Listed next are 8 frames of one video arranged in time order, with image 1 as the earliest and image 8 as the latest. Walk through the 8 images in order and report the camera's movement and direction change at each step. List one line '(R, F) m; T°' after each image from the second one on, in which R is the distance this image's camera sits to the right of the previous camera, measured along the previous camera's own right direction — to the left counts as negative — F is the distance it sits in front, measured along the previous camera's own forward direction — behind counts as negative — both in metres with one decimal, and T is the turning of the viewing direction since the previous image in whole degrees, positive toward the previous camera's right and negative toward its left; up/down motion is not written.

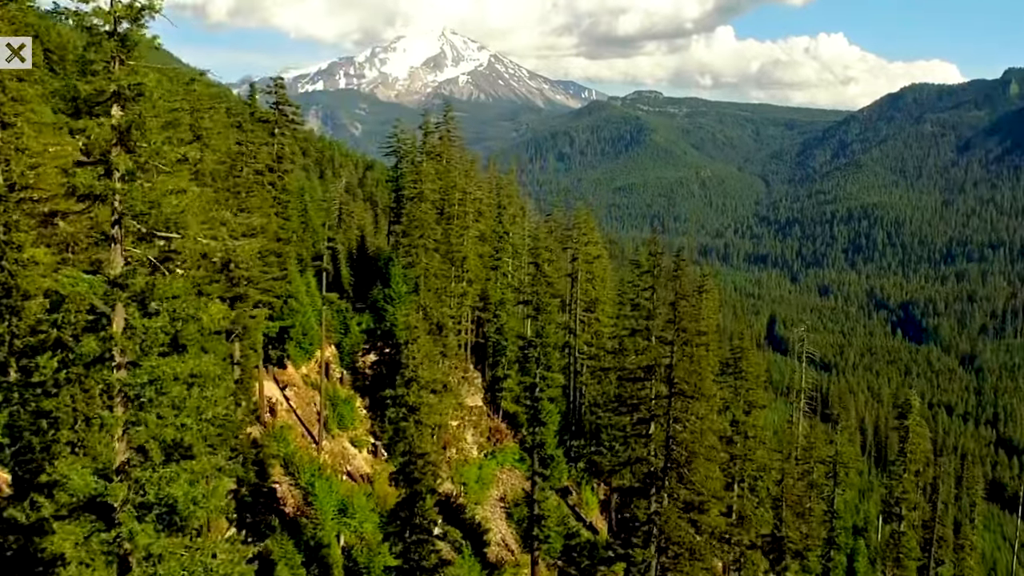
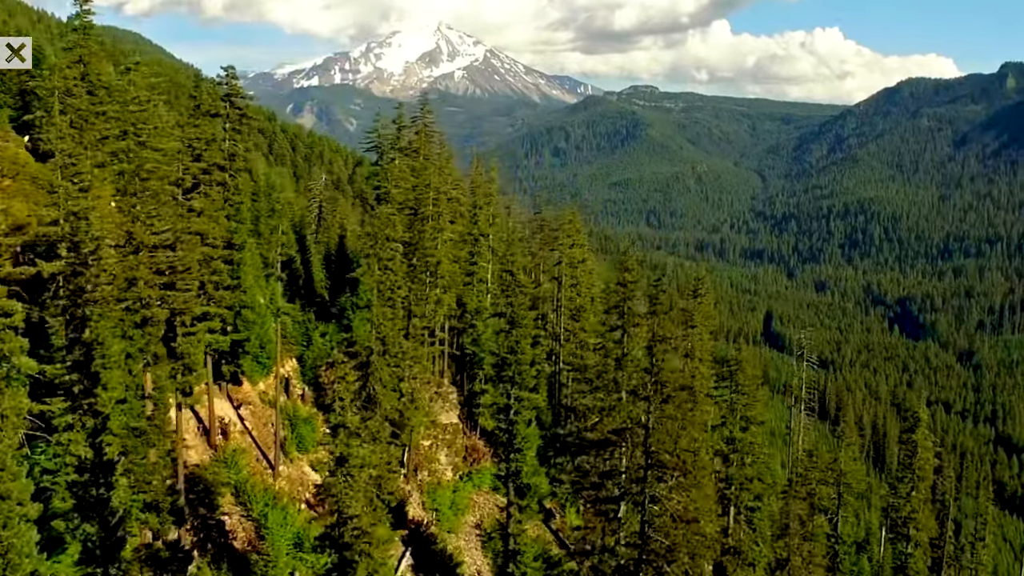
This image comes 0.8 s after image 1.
(+0.8, +4.1) m; 0°
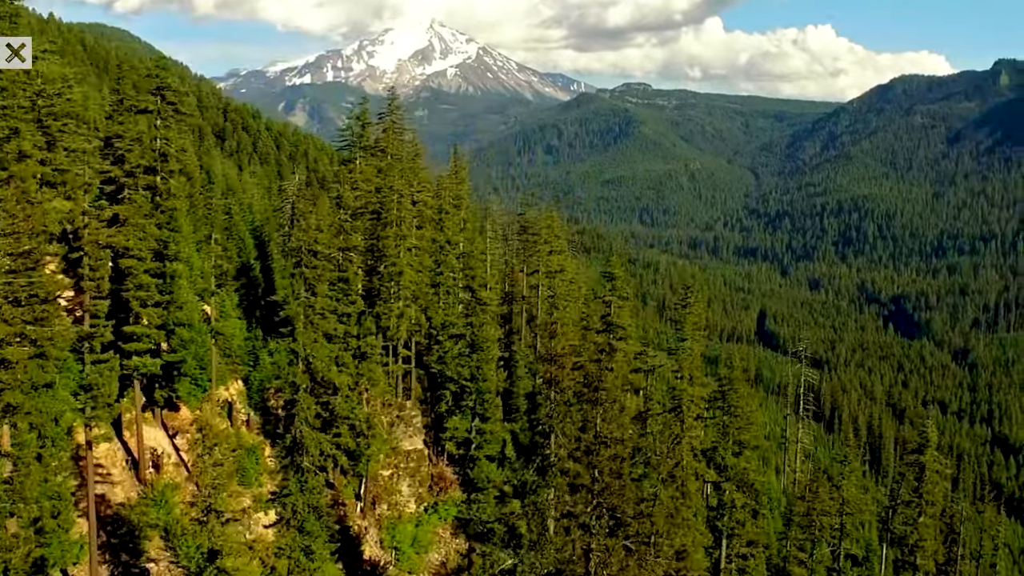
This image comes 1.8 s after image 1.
(+1.0, +4.5) m; 0°
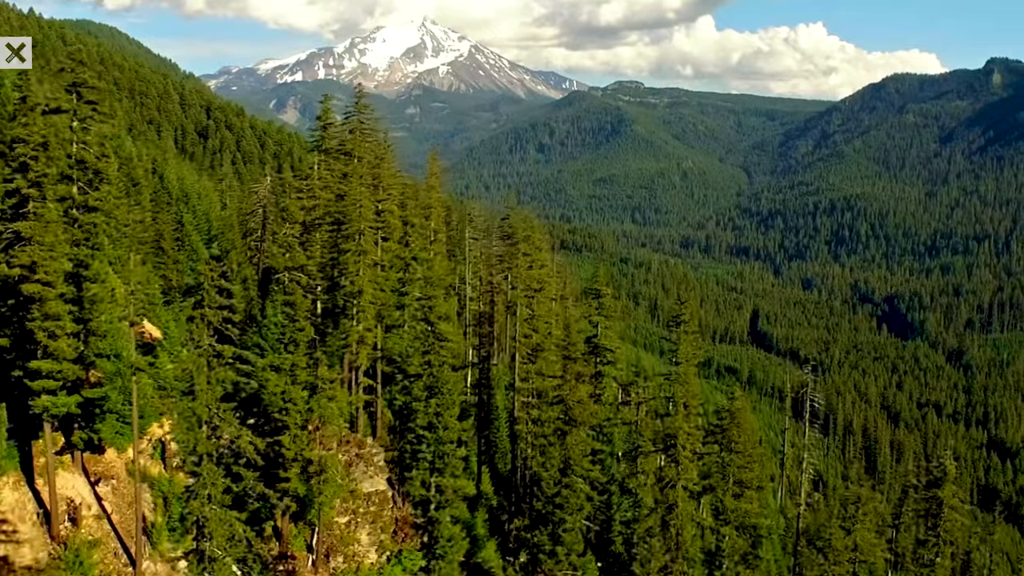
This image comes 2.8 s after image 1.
(+0.6, +4.9) m; 0°
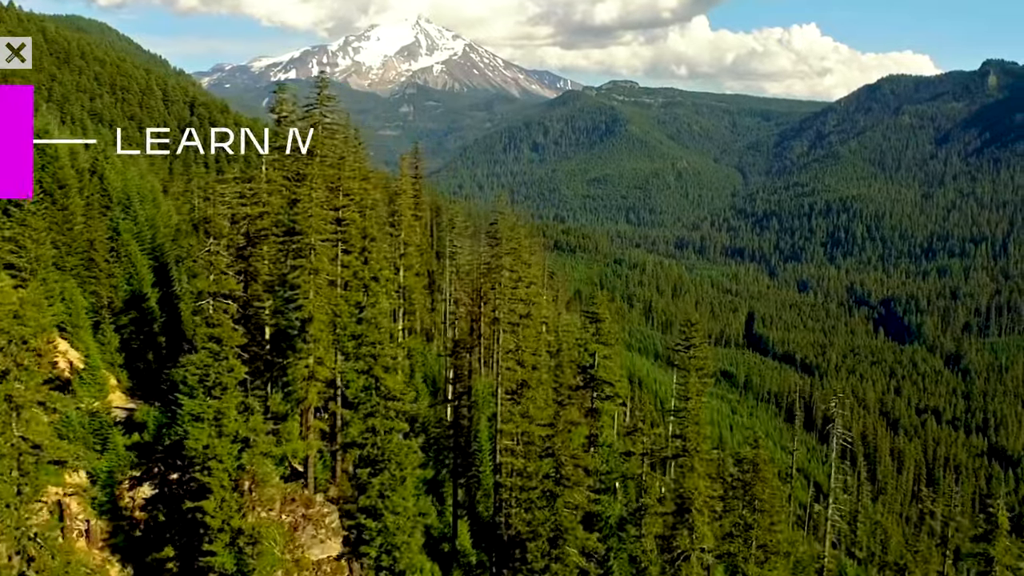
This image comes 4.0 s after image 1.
(+0.4, +6.8) m; 0°
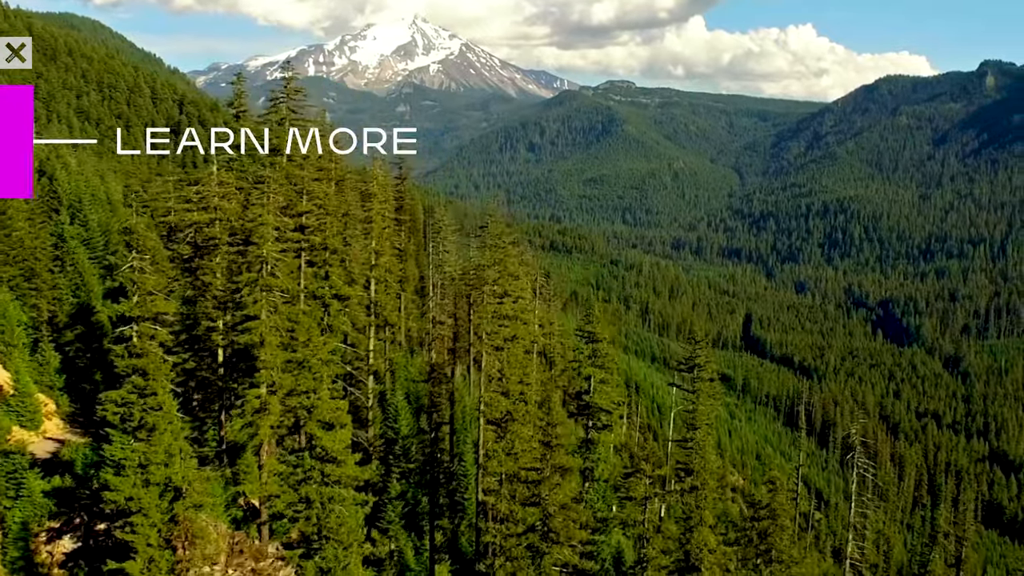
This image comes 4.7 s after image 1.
(+0.4, +4.4) m; 0°
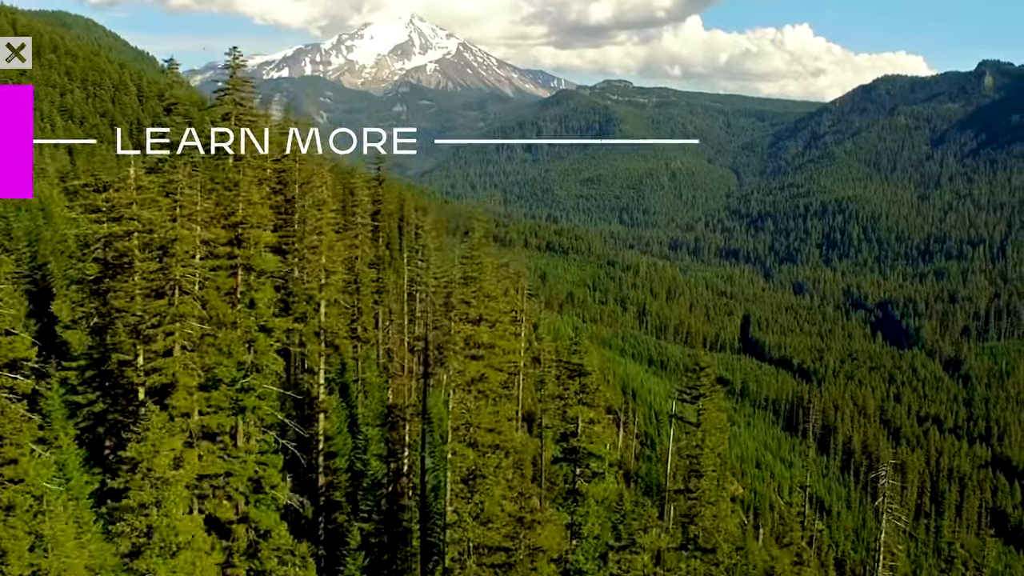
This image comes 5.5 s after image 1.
(+0.6, +5.3) m; 0°
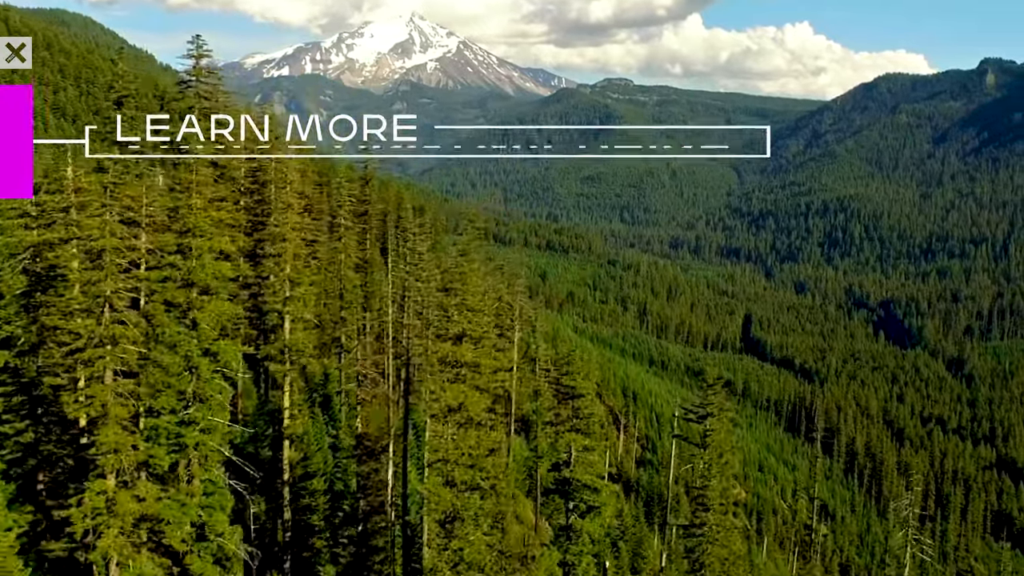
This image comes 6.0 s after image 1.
(+0.4, +3.1) m; 0°
